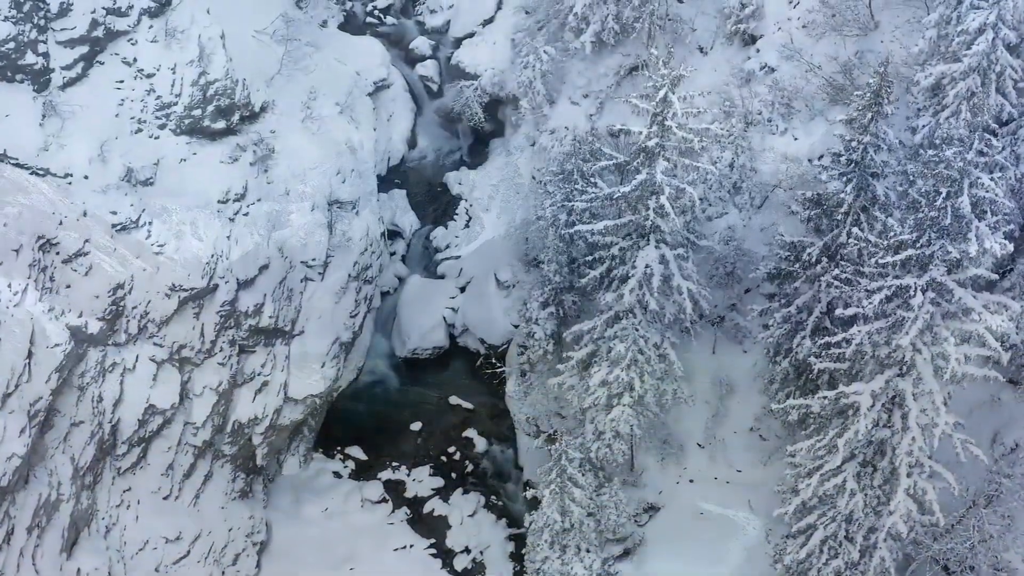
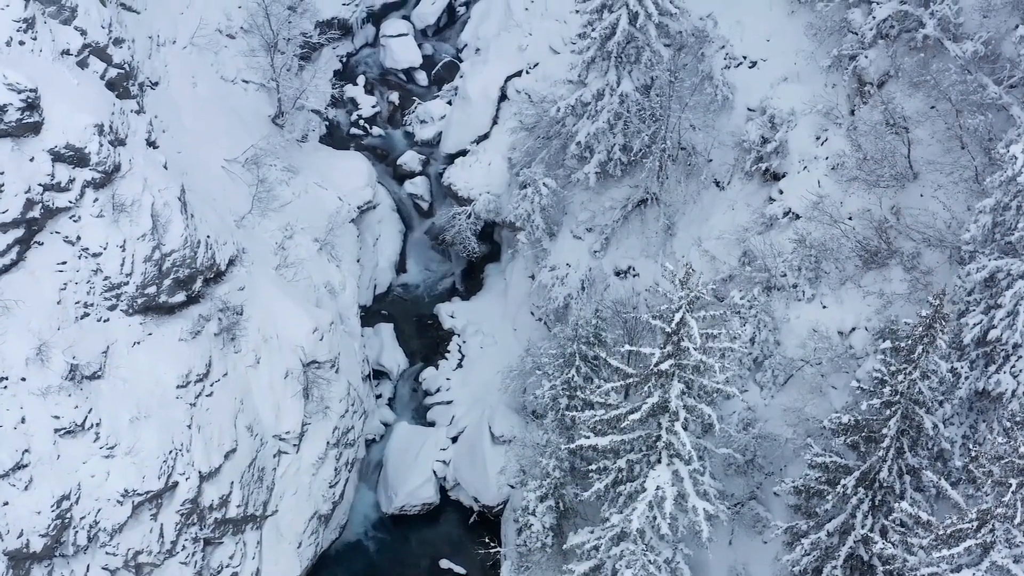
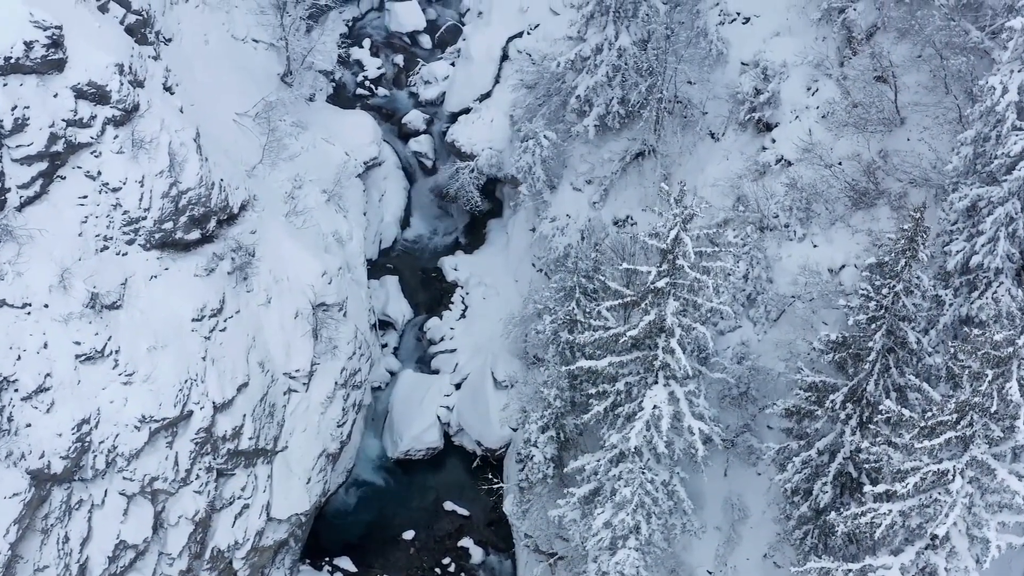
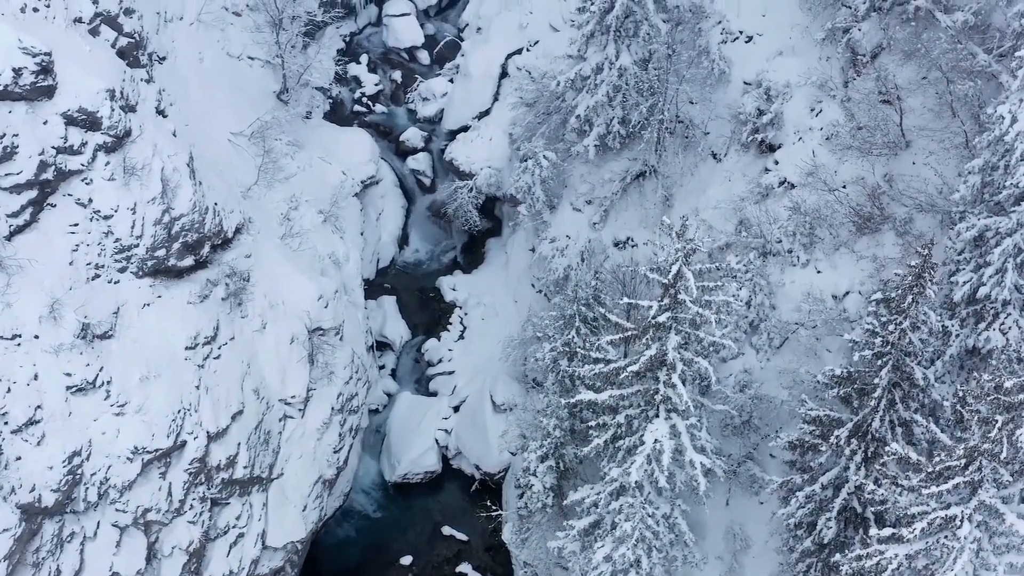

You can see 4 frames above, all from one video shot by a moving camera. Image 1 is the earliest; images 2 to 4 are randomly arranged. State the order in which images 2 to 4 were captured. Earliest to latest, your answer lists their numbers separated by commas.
3, 4, 2
